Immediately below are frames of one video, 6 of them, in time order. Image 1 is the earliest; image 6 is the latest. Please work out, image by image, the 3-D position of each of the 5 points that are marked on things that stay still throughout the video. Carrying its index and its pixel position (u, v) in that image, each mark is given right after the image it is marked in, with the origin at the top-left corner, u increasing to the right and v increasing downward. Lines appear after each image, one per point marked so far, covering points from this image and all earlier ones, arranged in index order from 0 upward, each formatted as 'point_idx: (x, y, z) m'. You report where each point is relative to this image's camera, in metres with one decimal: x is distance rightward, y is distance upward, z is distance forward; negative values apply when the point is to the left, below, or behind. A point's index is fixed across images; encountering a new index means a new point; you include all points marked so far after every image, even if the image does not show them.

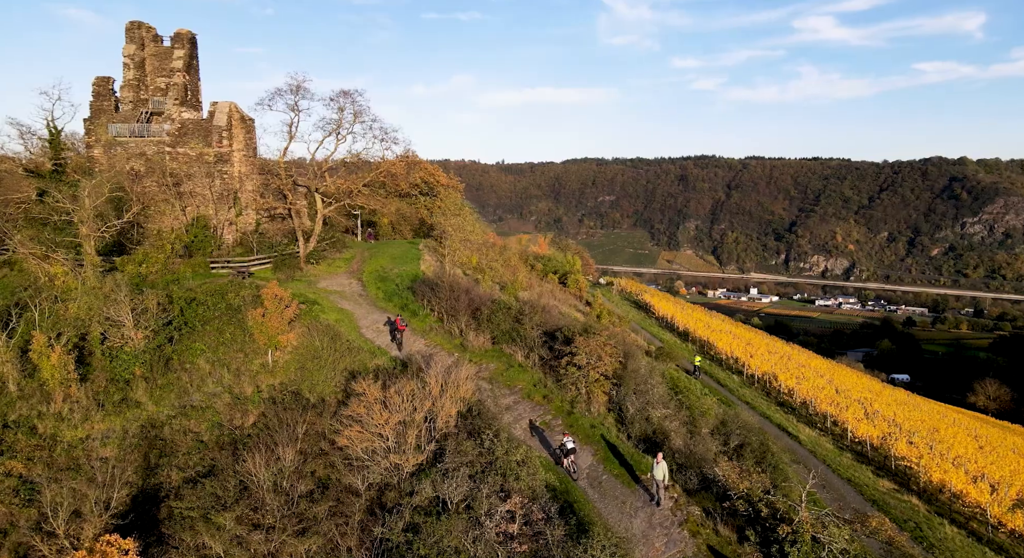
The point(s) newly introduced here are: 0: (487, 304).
0: (-0.6, -0.6, +16.6) m
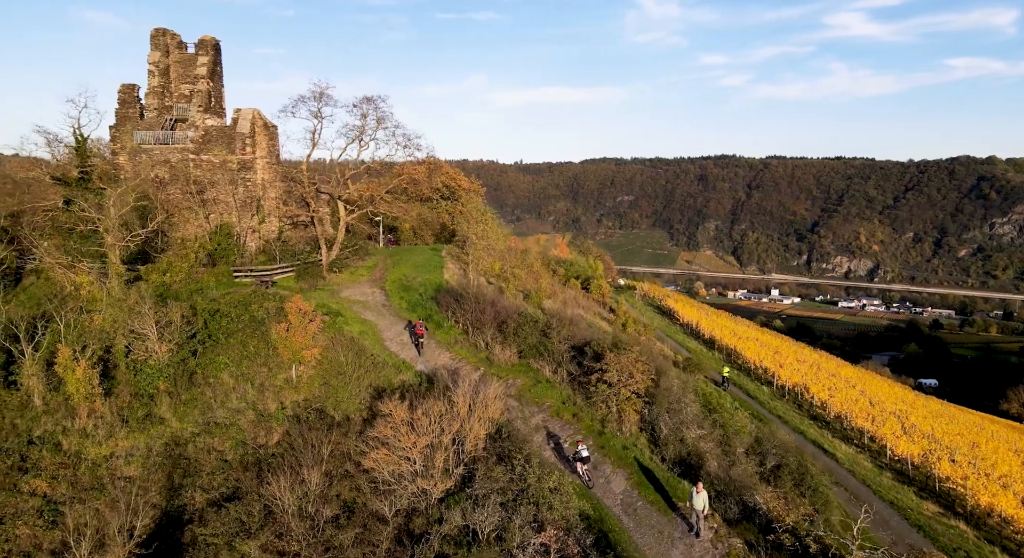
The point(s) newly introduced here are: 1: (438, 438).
0: (0.0, -0.9, +16.3) m
1: (-1.2, -2.6, +10.6) m
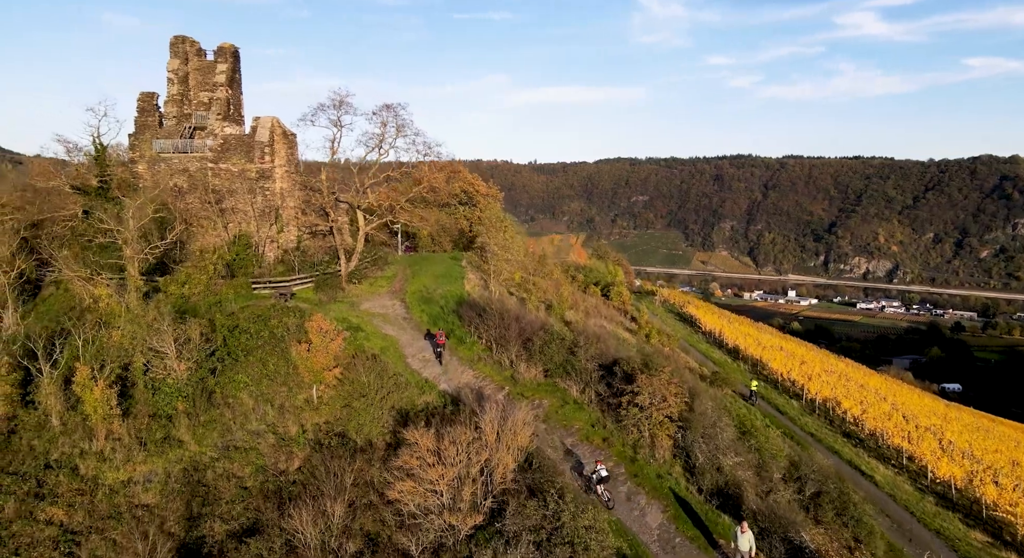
0: (+0.7, -1.3, +15.8) m
1: (-0.7, -3.0, +10.2) m
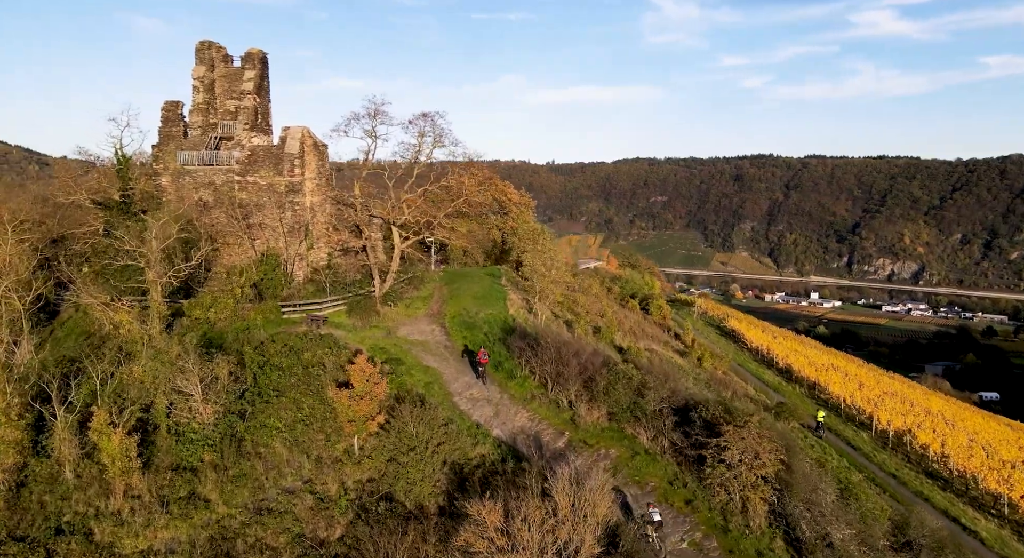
0: (+1.9, -2.0, +14.2) m
1: (+0.4, -3.6, +8.6) m
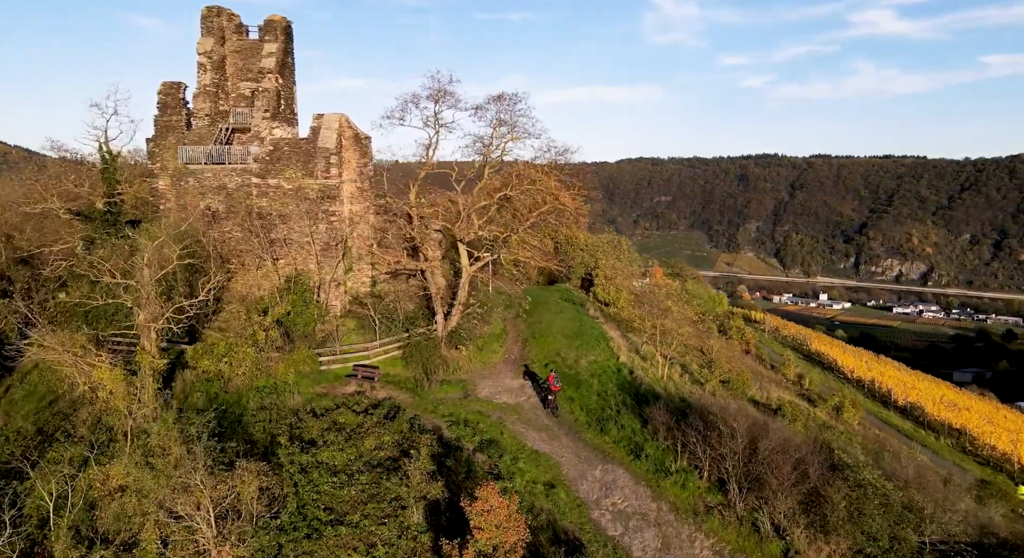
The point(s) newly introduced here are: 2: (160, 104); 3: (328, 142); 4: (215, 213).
0: (+4.4, -2.8, +9.4) m
1: (+2.8, -4.4, +3.8) m
2: (-8.7, +4.3, +15.9) m
3: (-4.5, +3.3, +15.6) m
4: (-7.1, +1.6, +15.6) m
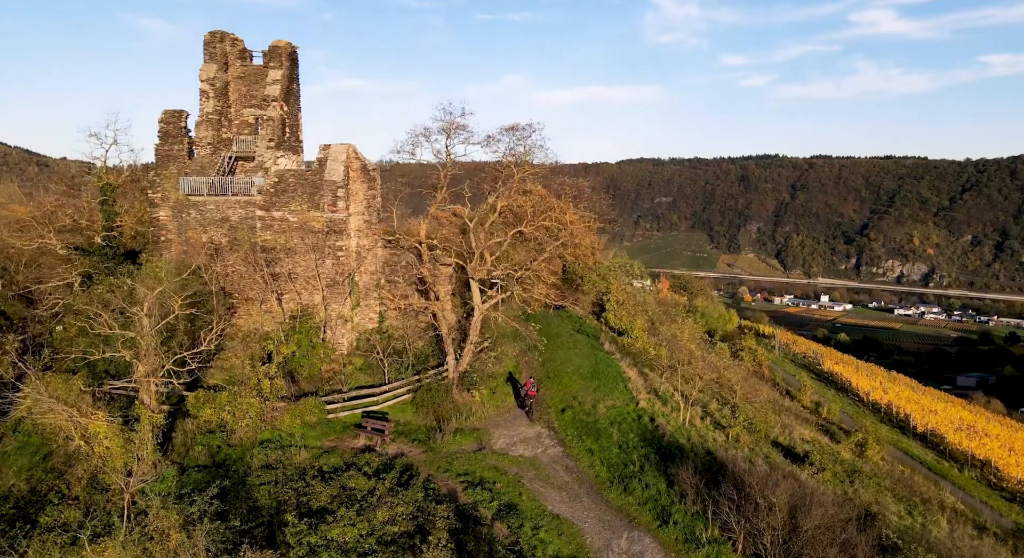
0: (+4.7, -3.7, +8.8) m
1: (+3.1, -5.3, +3.2) m
2: (-8.3, +3.4, +15.3) m
3: (-4.1, +2.4, +15.0) m
4: (-6.8, +0.7, +15.0) m
